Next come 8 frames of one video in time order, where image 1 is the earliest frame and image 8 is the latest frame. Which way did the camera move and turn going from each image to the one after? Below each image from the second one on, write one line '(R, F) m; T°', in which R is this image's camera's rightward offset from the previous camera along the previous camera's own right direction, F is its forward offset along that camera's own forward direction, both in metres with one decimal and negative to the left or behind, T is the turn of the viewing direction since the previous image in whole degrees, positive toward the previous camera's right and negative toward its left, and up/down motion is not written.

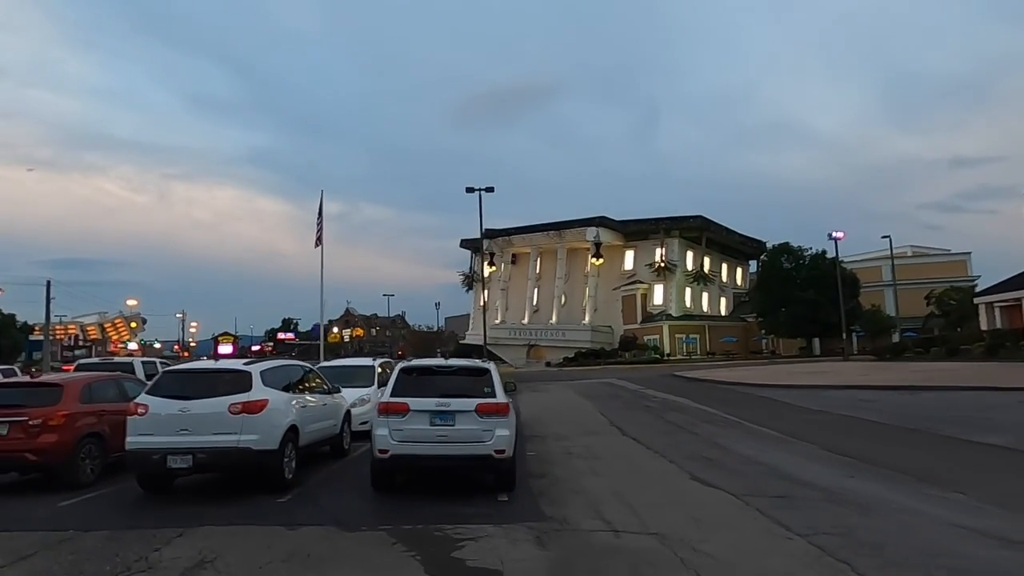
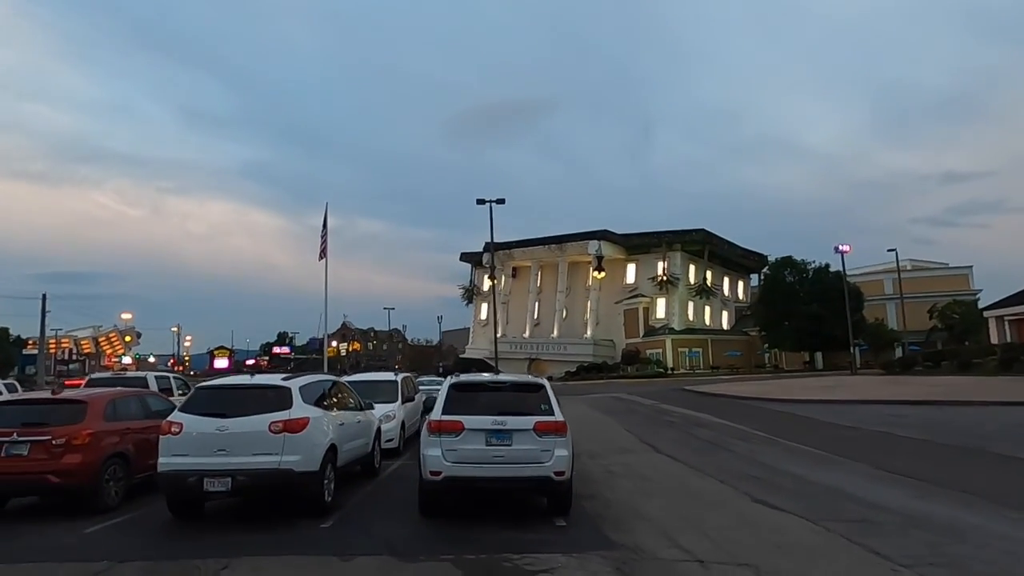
(-0.8, +0.6) m; 0°
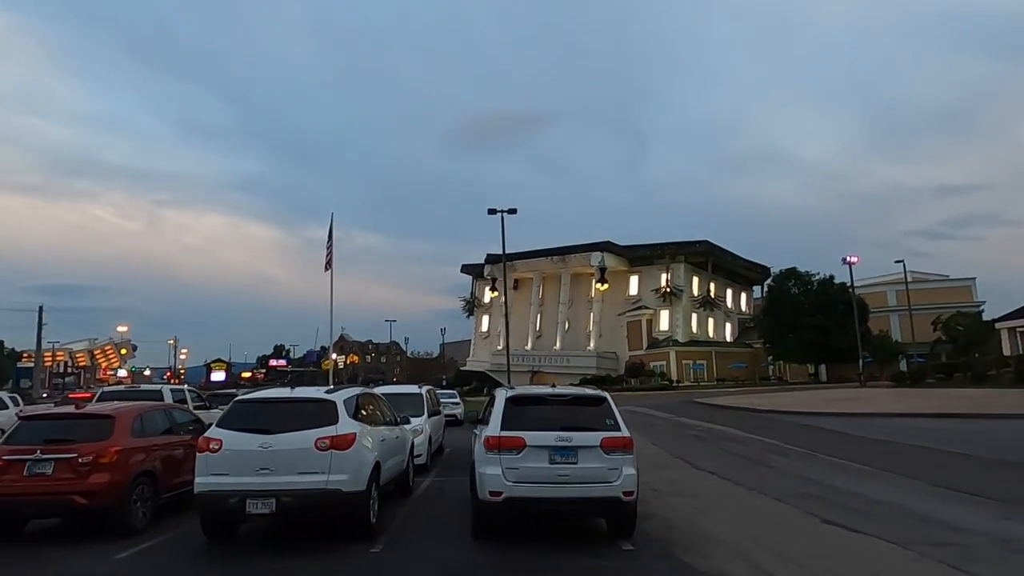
(-0.7, +0.6) m; 0°
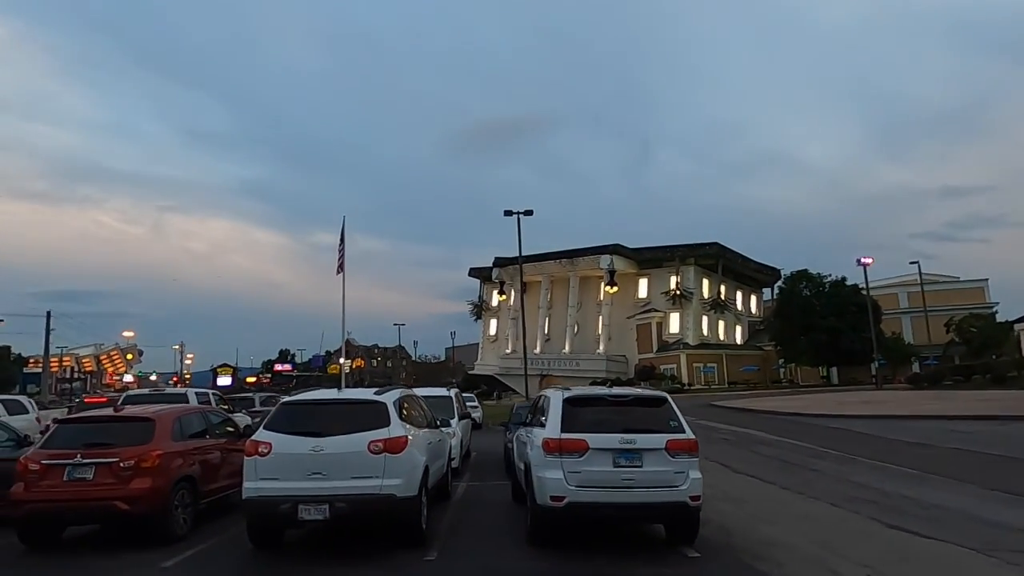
(-0.6, +0.3) m; 0°
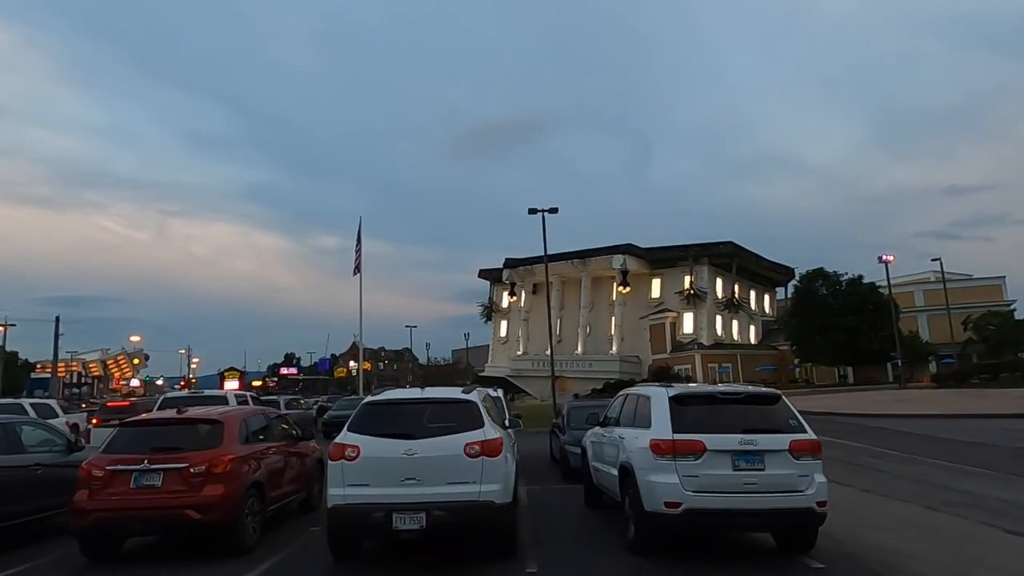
(-1.0, +0.6) m; 0°
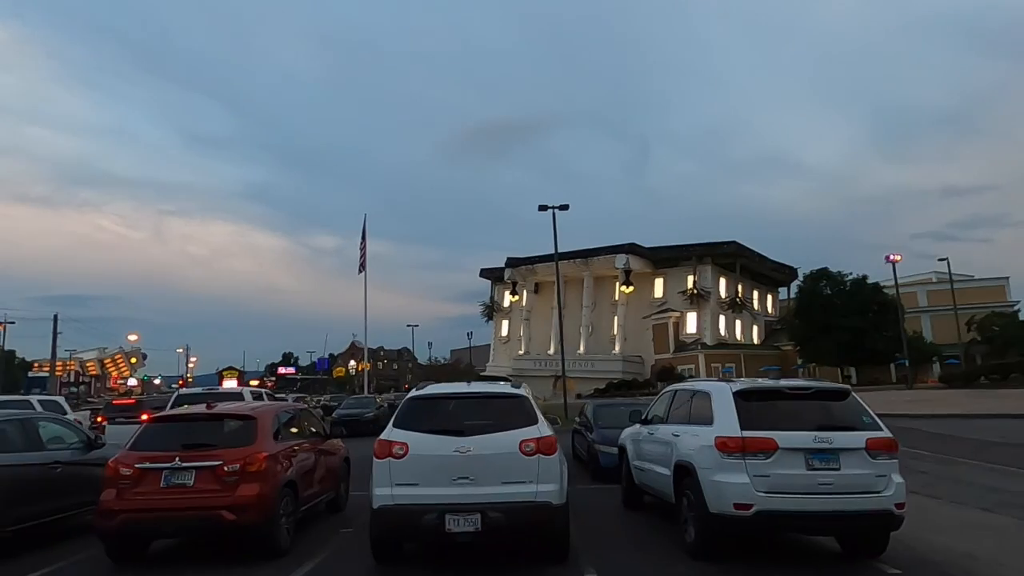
(-0.6, +0.5) m; 0°
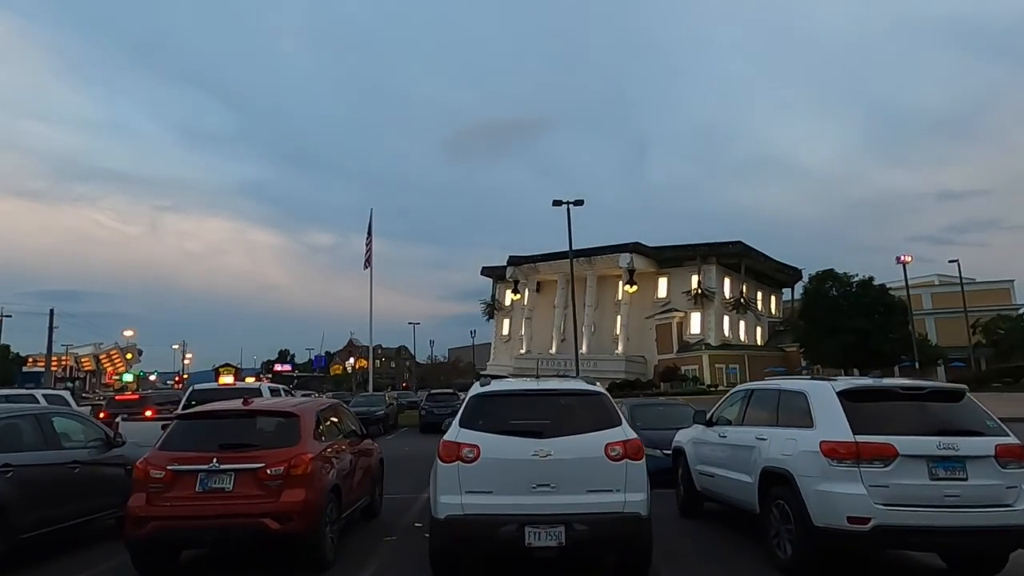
(-0.7, +0.8) m; 0°
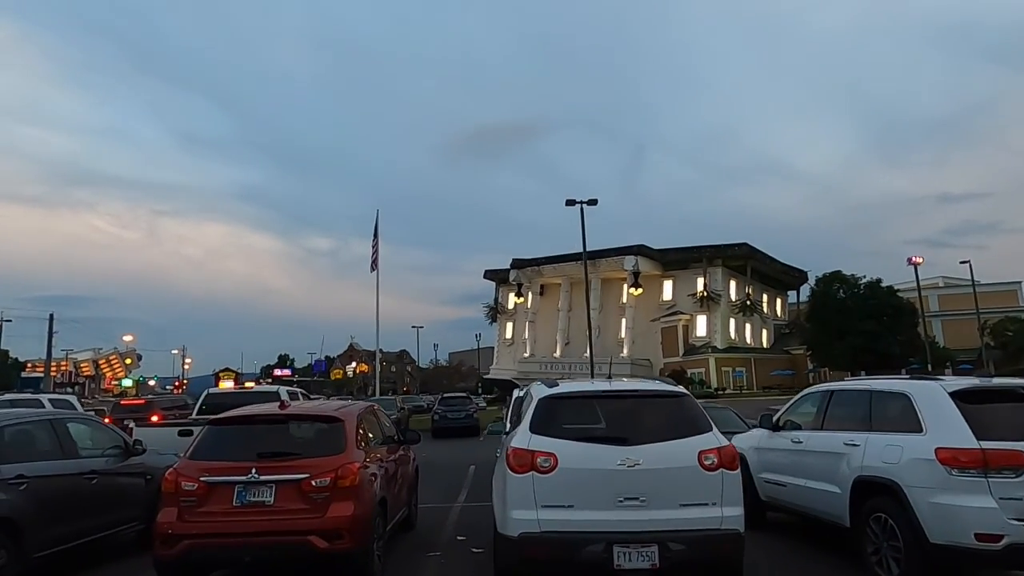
(-0.6, +0.7) m; 0°
